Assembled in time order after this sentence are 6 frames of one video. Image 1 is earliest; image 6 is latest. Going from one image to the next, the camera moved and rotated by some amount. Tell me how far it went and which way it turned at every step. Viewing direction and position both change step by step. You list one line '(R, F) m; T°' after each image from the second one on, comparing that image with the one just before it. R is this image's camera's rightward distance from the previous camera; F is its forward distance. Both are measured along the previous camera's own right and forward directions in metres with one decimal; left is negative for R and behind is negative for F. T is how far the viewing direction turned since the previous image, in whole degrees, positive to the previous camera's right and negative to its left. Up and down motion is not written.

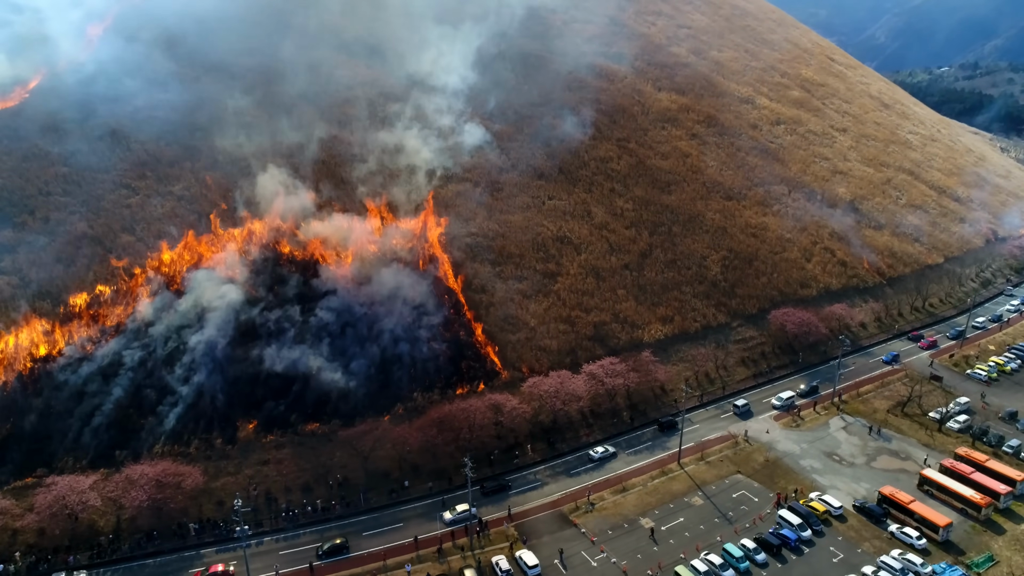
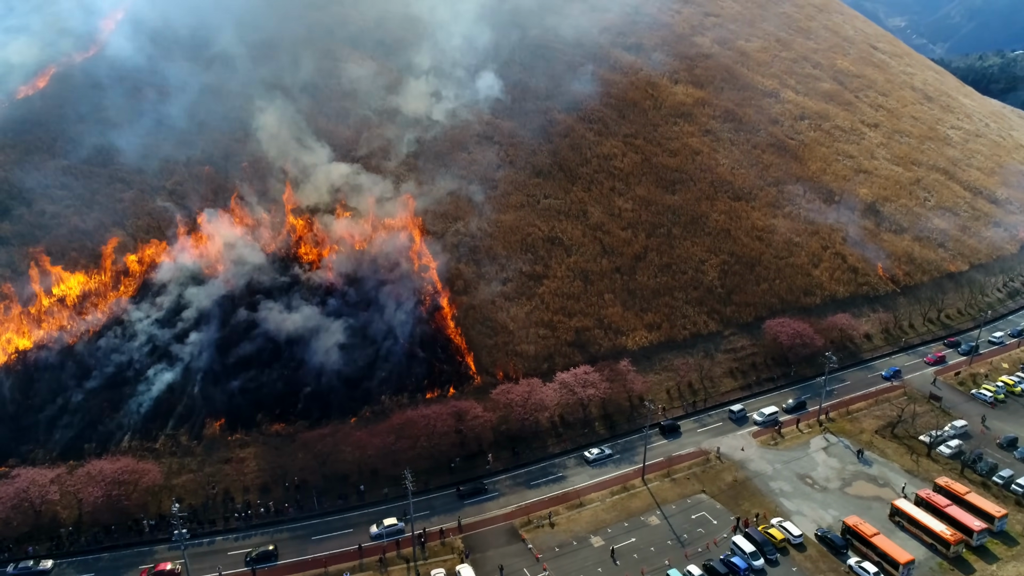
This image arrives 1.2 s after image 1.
(+5.3, +0.8) m; -4°
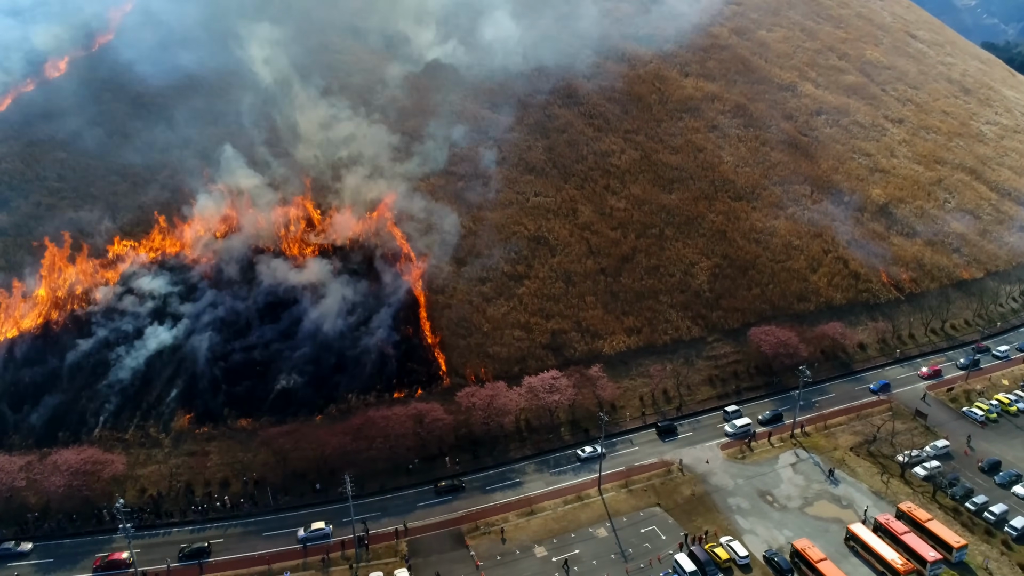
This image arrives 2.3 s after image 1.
(+5.3, +0.3) m; -4°
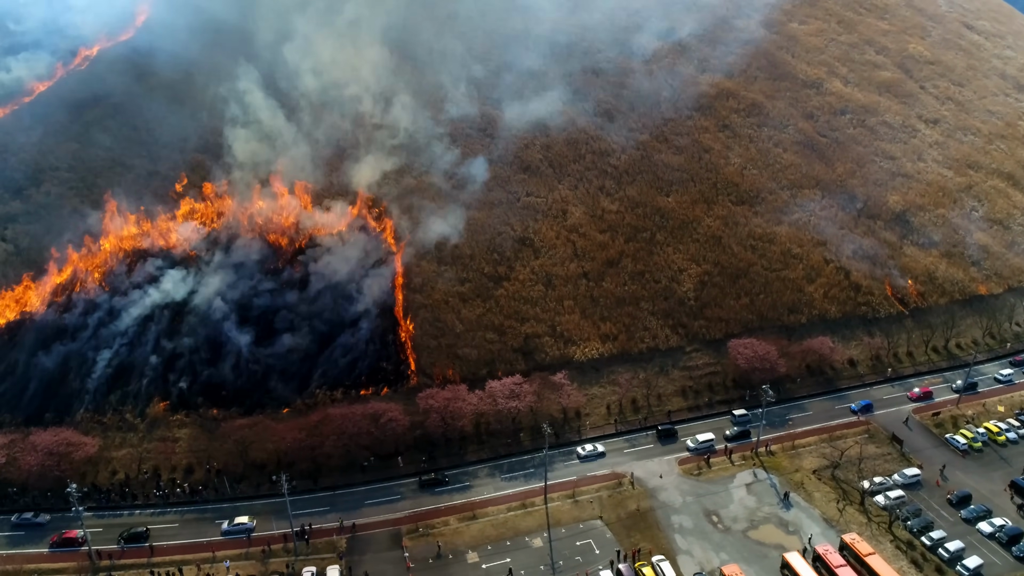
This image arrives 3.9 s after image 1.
(+6.7, -0.1) m; -5°
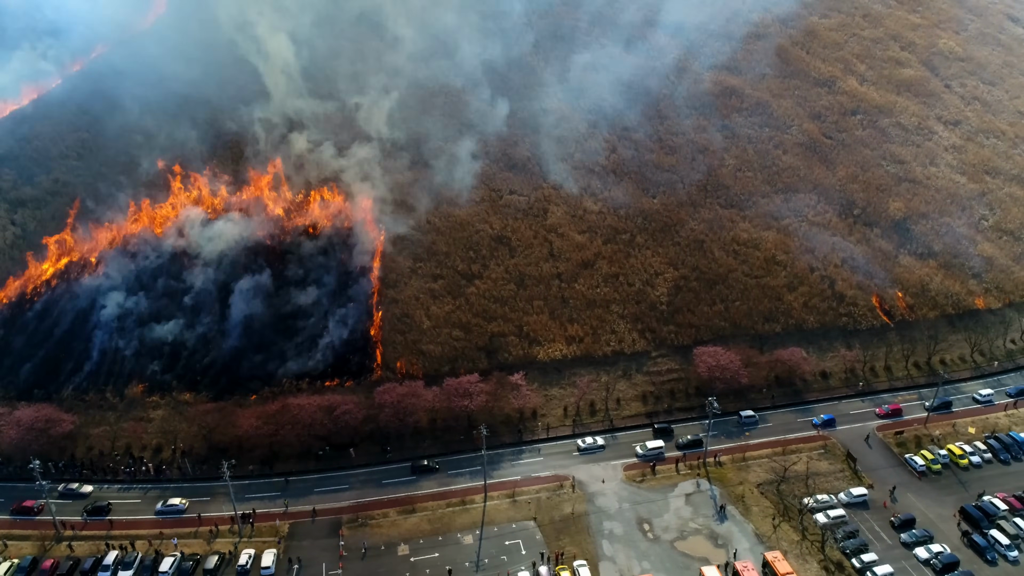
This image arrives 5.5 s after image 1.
(+6.9, -0.8) m; -4°
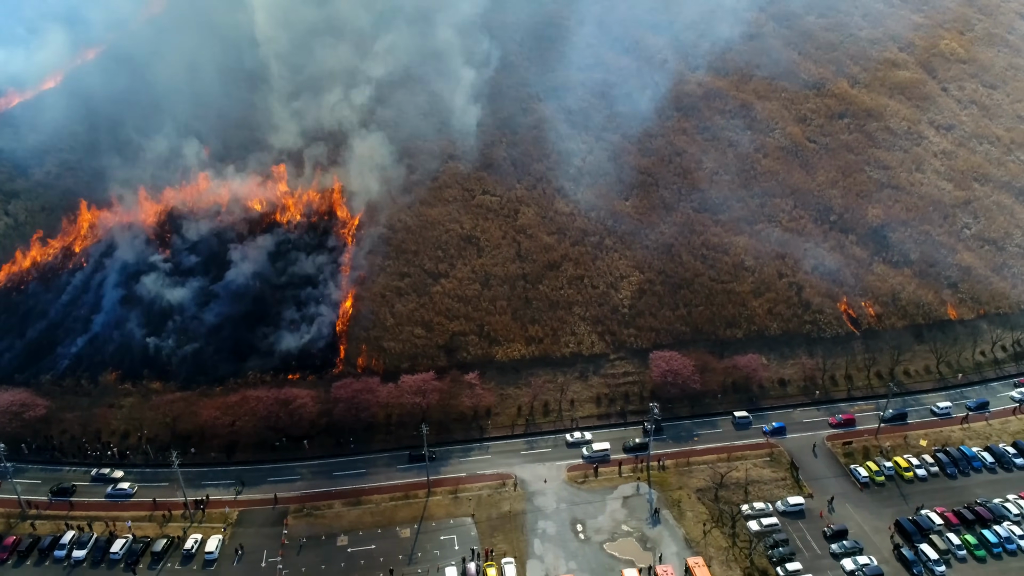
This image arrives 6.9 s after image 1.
(+5.6, -1.1) m; -2°
